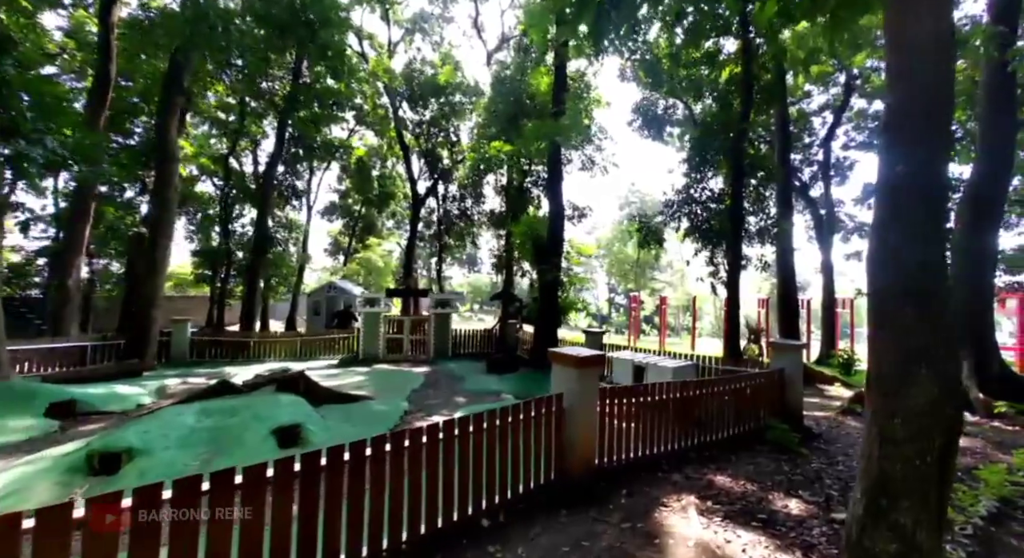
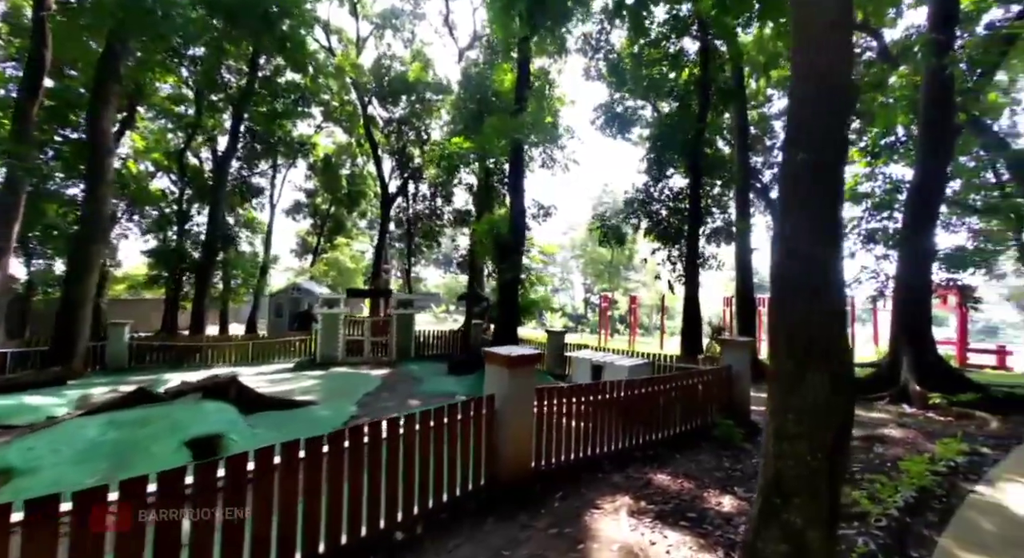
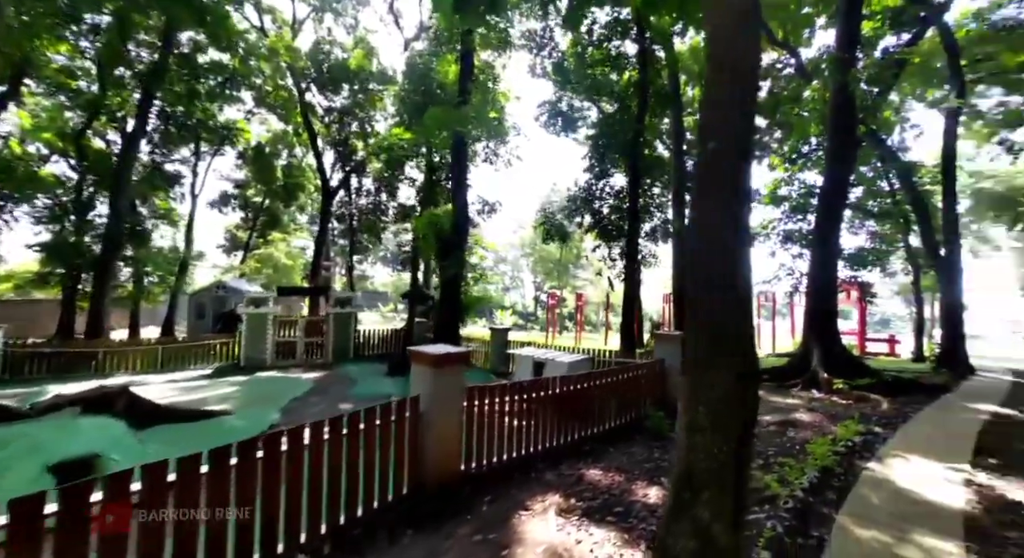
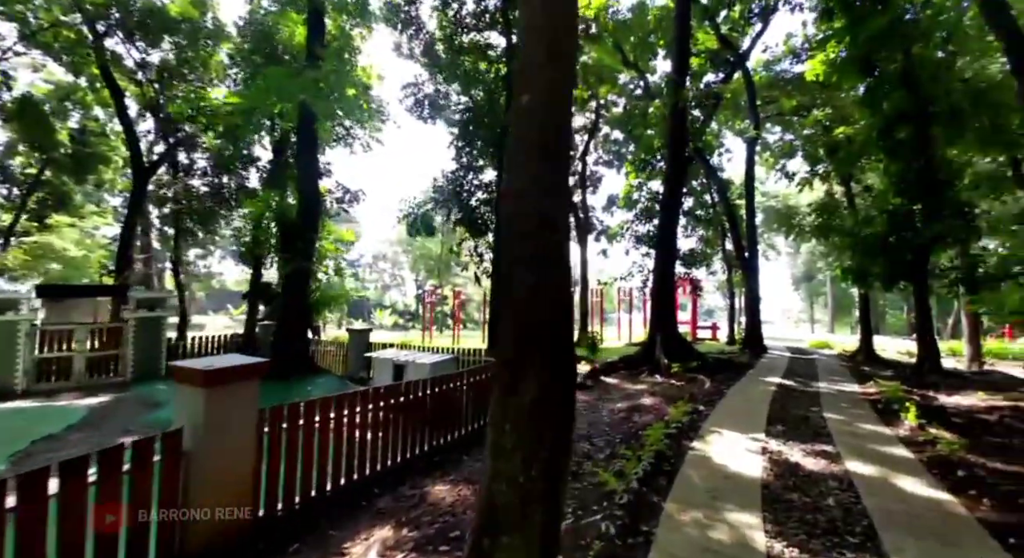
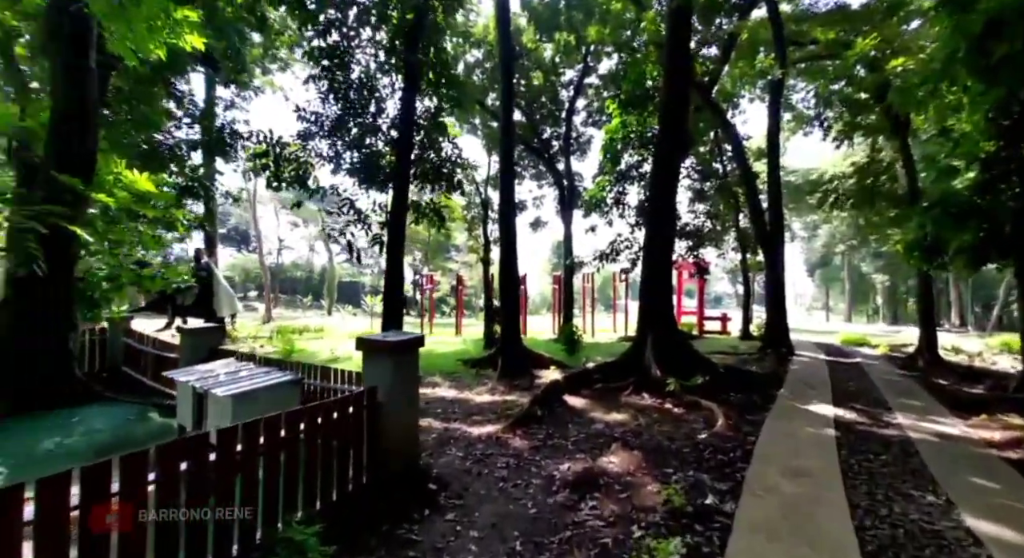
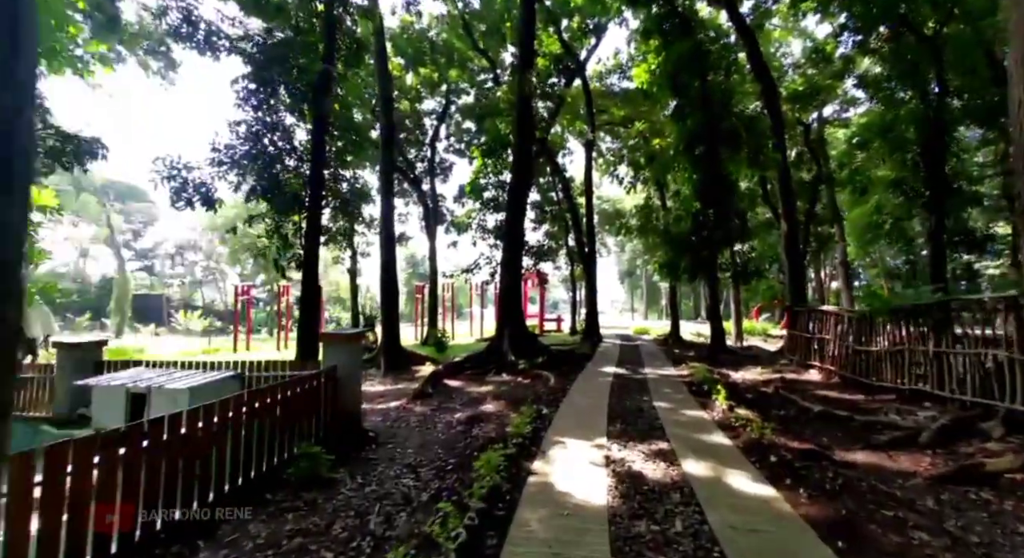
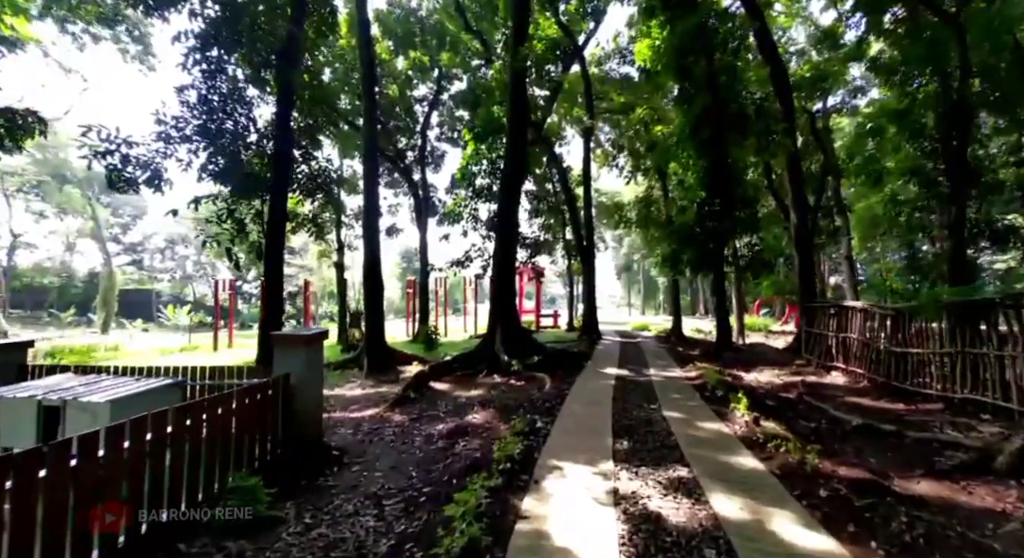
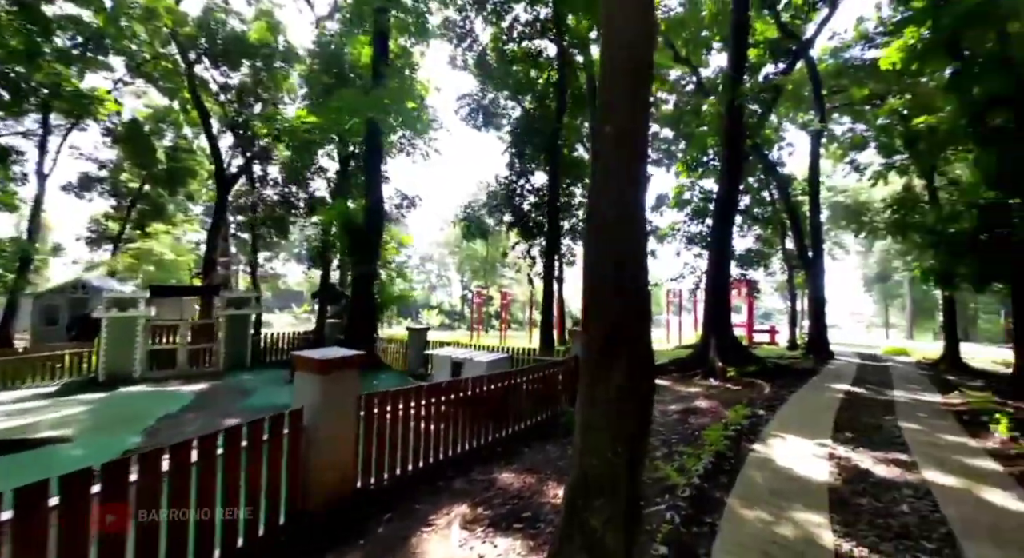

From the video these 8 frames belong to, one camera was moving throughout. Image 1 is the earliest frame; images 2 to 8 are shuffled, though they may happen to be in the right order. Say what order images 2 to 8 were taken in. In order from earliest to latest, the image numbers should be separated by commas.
2, 3, 8, 4, 6, 7, 5
